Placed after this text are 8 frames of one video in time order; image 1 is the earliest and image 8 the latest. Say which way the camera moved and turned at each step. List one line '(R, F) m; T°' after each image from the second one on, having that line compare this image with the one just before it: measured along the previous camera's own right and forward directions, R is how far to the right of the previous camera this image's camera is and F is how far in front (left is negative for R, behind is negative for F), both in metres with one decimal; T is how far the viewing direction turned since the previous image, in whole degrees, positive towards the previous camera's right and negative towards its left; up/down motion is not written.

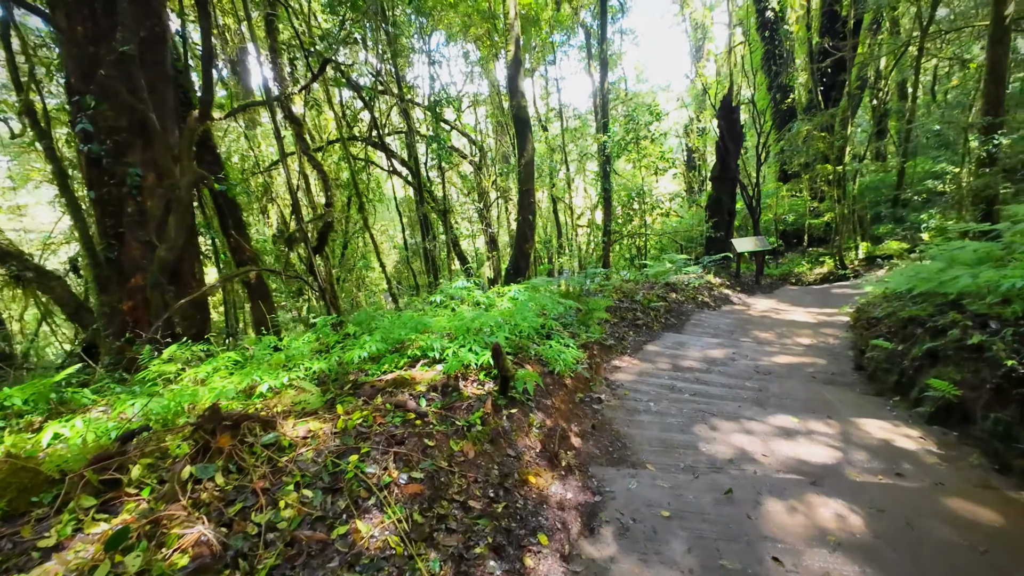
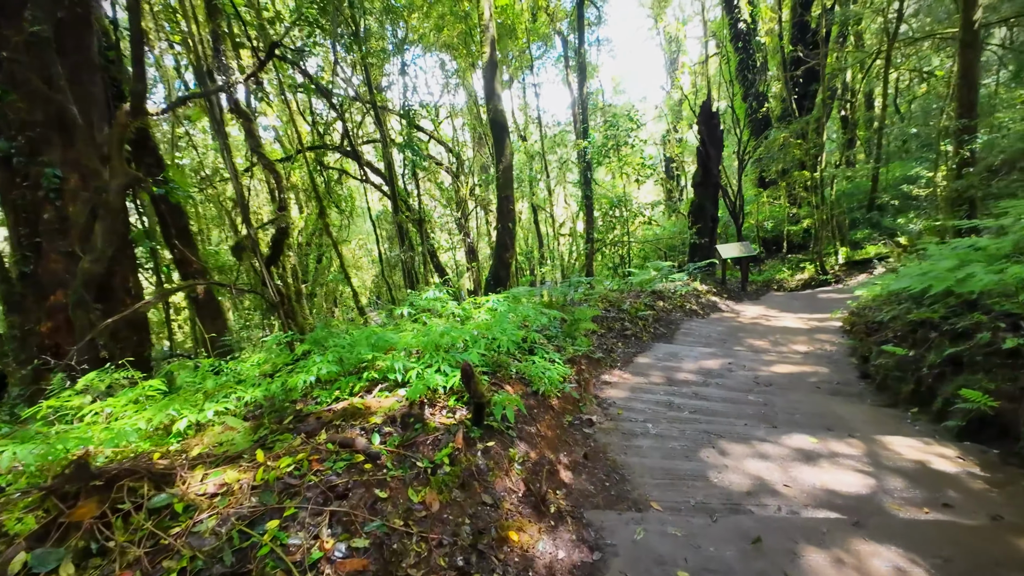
(0.0, +0.4) m; +2°
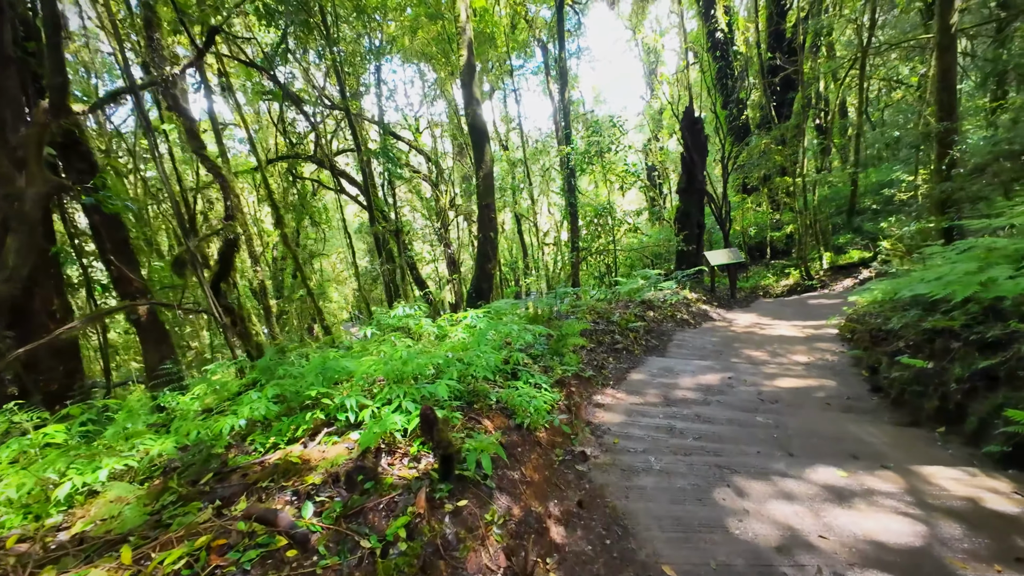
(+0.1, +0.4) m; +2°
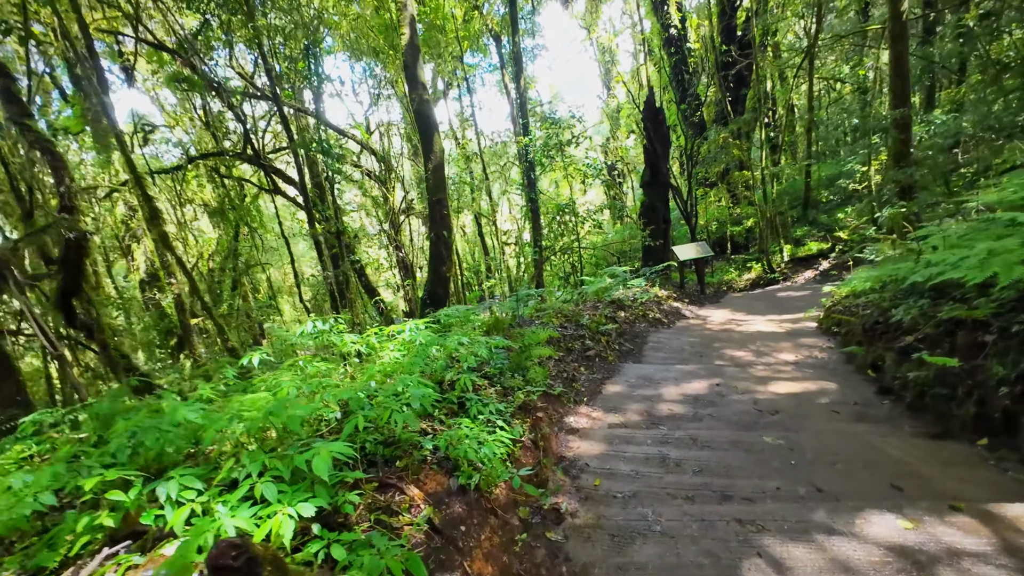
(+0.1, +0.8) m; +5°
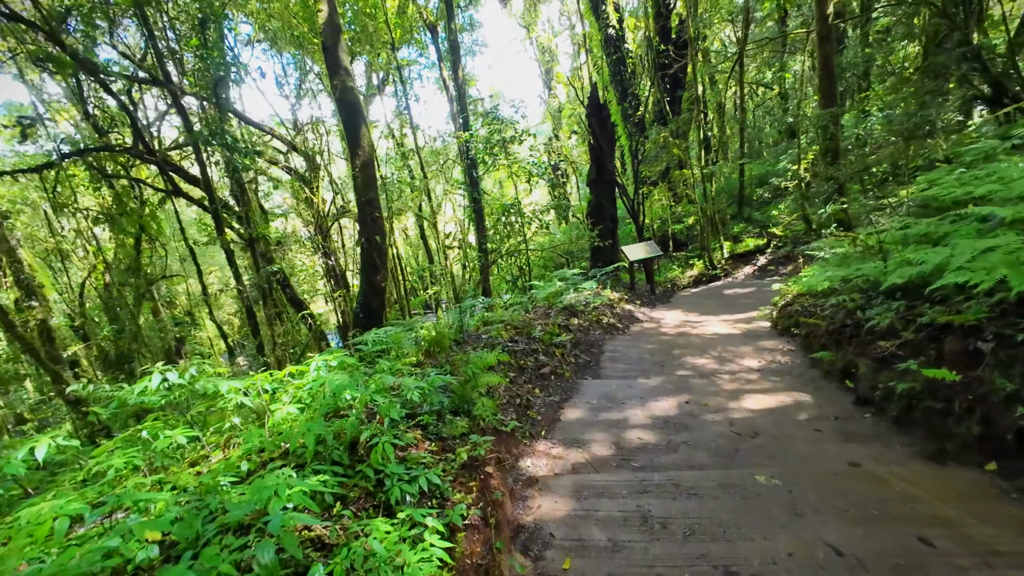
(+0.1, +0.6) m; +7°
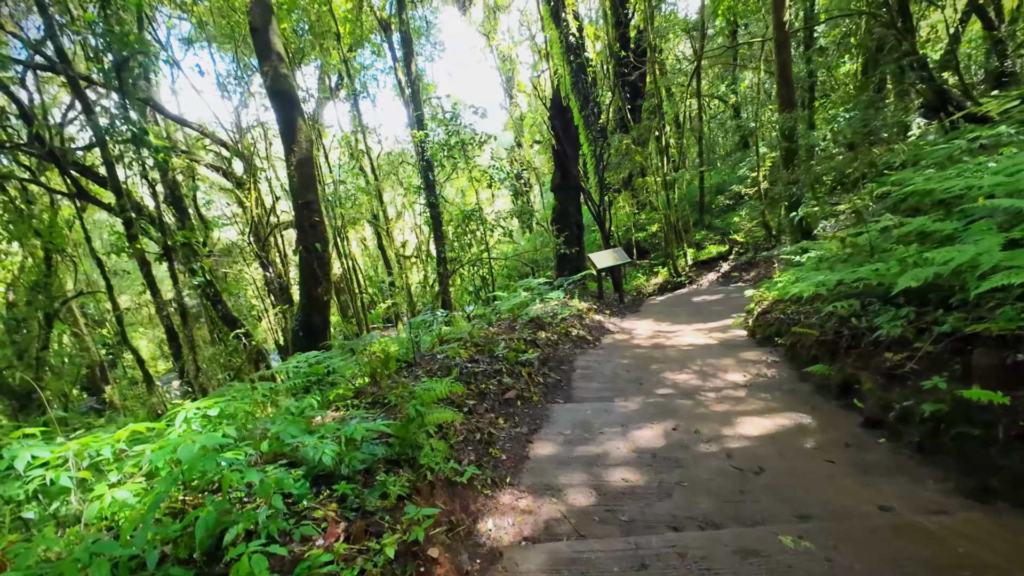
(+0.1, +0.6) m; +5°
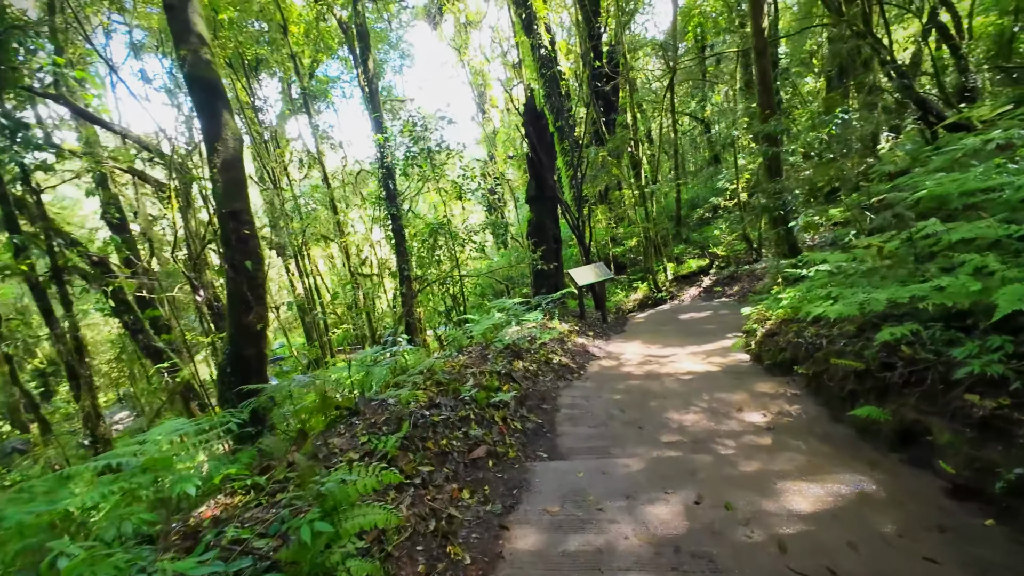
(+0.1, +0.8) m; +3°
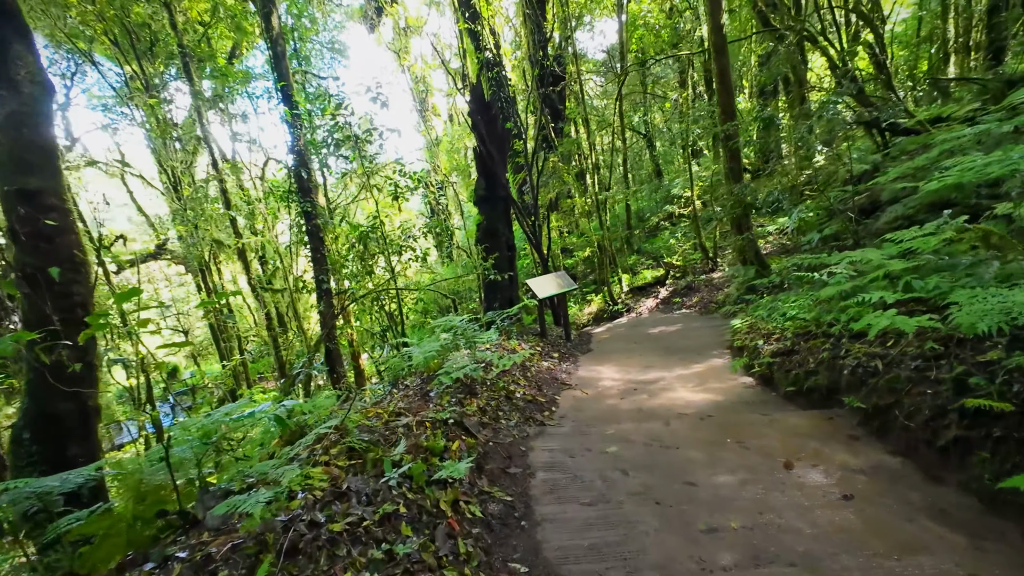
(0.0, +1.3) m; +7°
